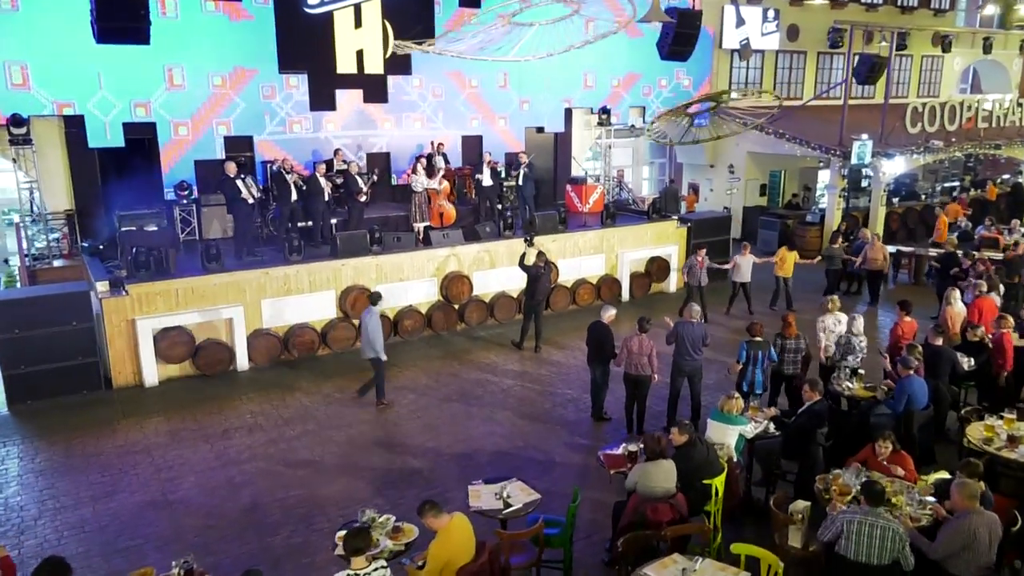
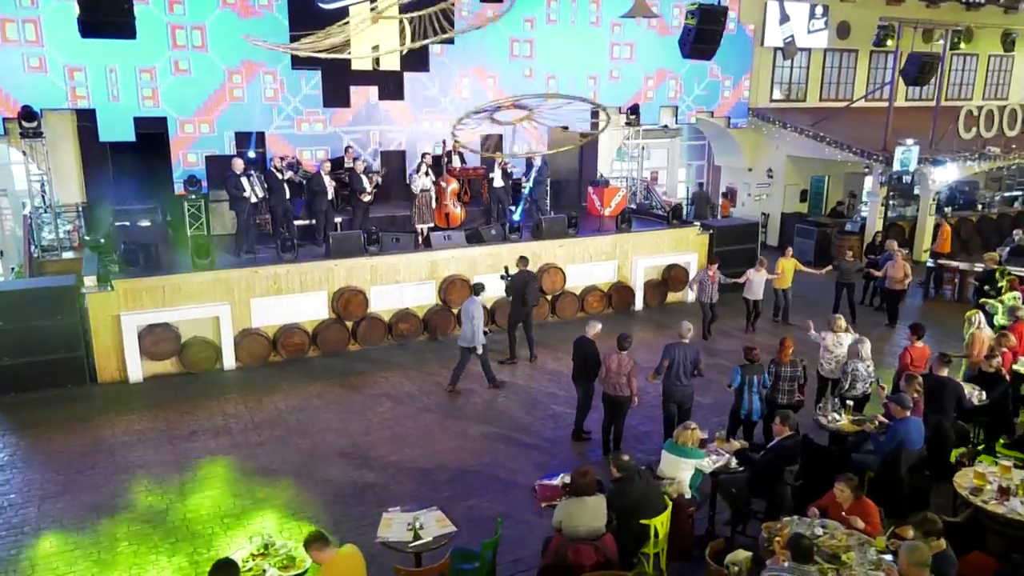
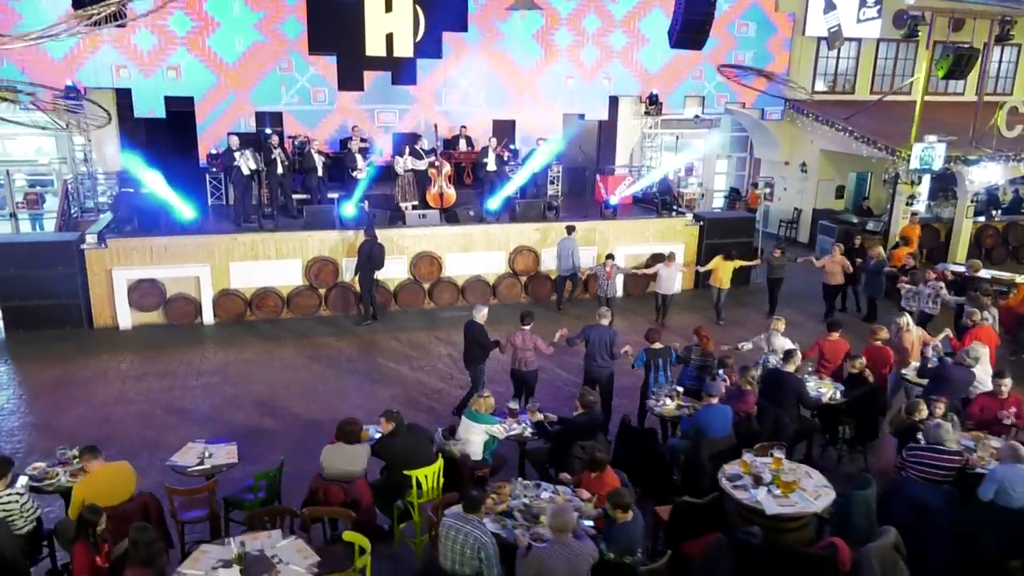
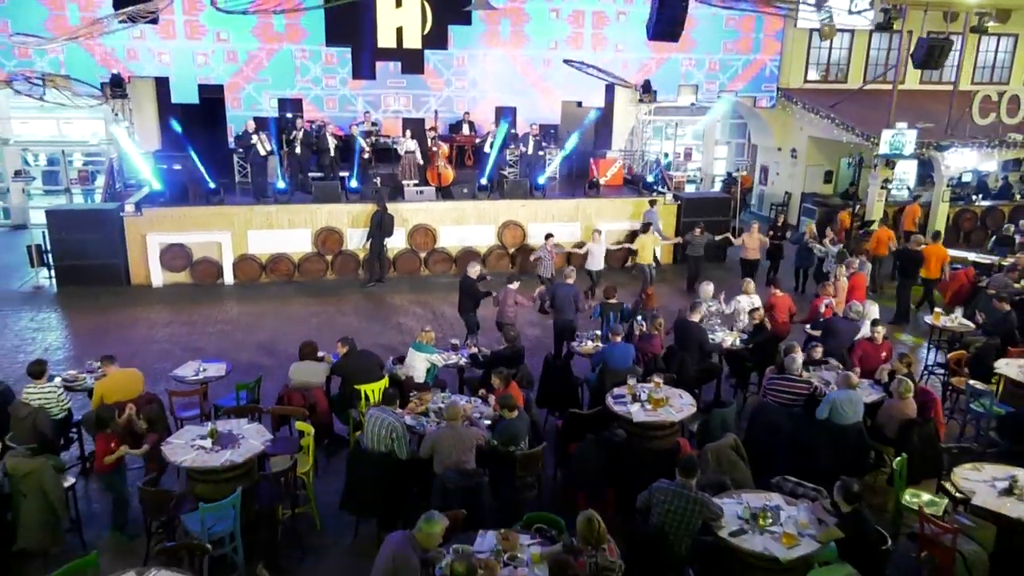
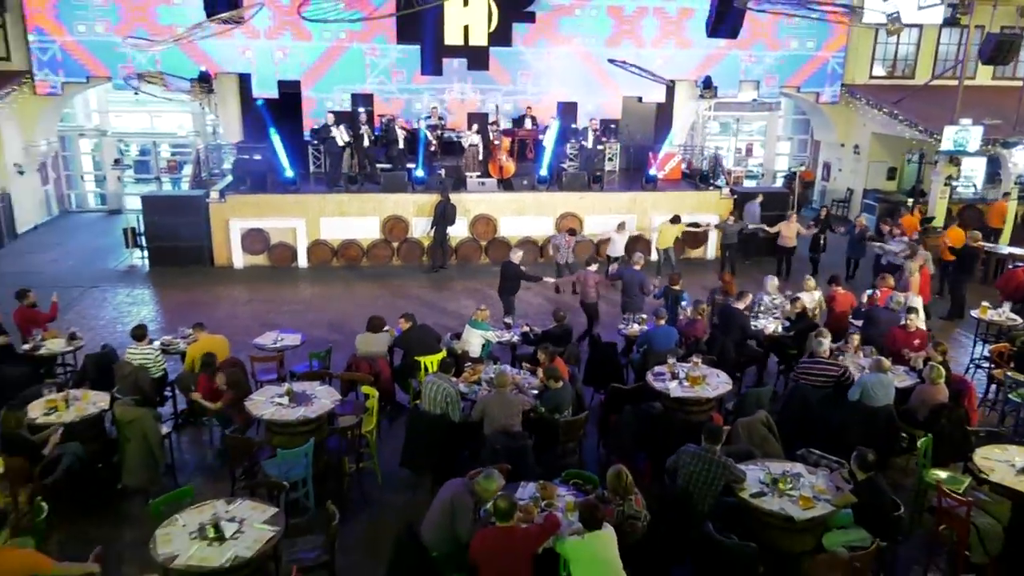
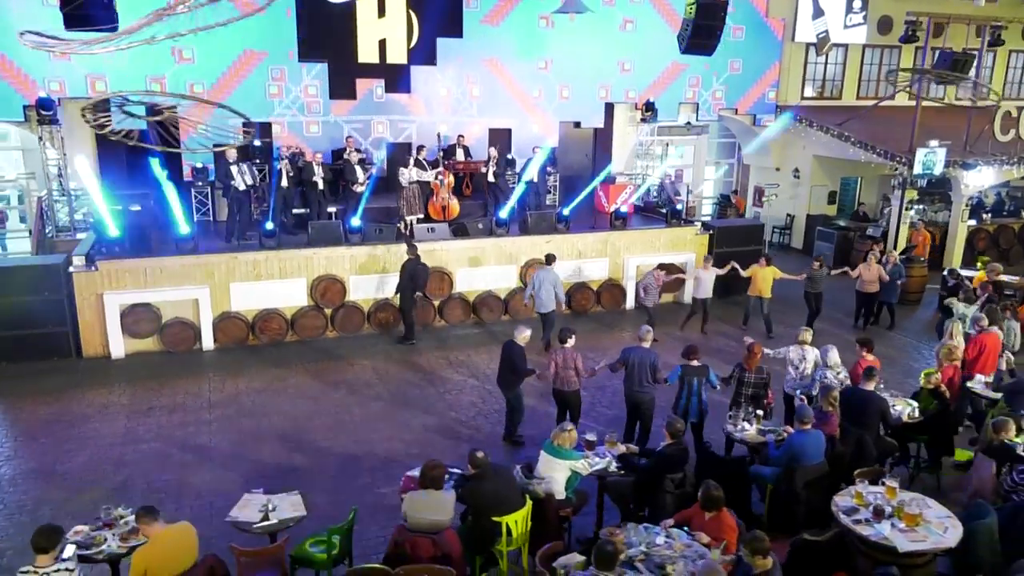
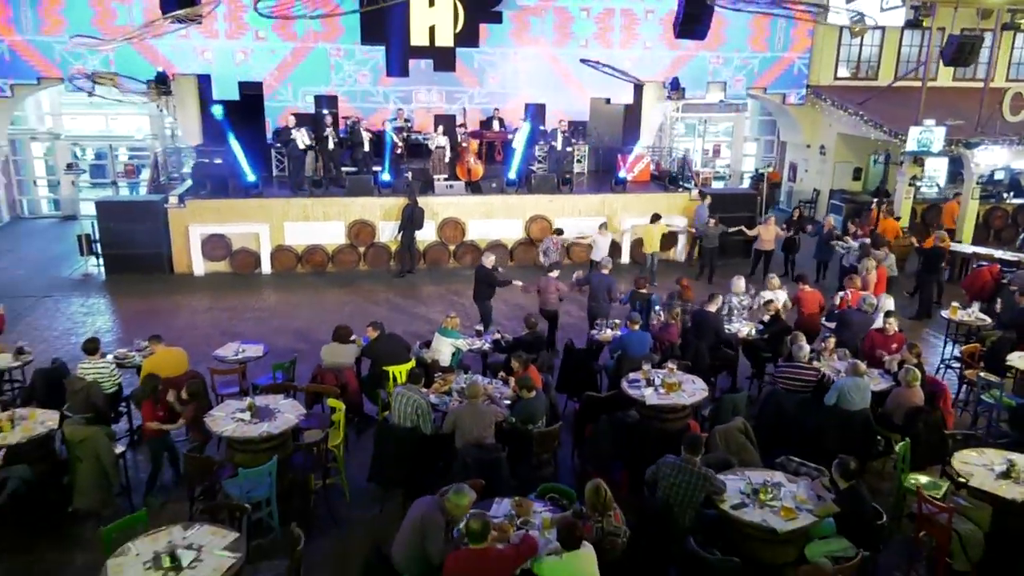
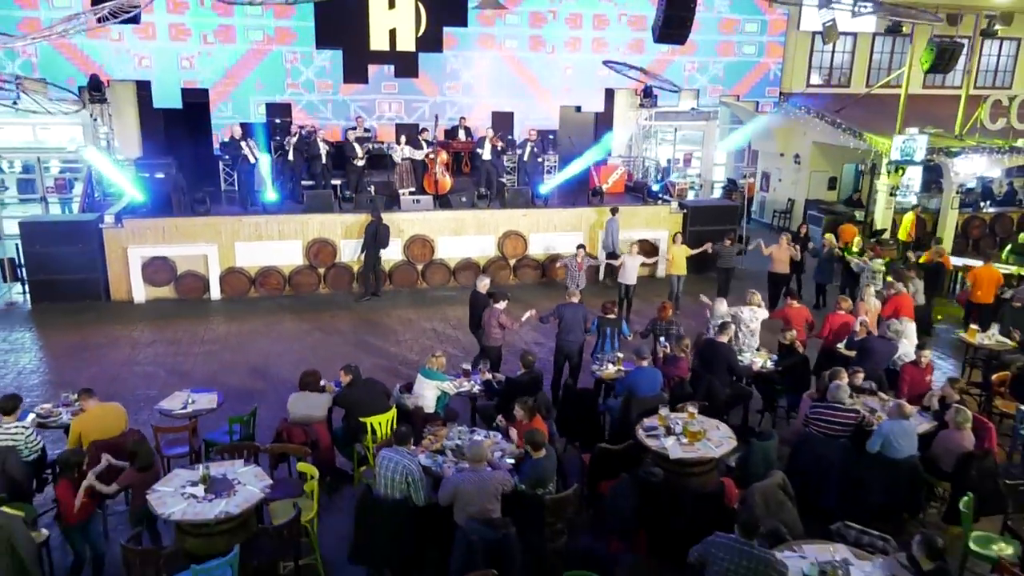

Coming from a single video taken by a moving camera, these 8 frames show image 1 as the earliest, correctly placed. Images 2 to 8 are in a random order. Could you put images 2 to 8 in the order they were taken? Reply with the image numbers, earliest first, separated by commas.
2, 6, 3, 8, 4, 7, 5
